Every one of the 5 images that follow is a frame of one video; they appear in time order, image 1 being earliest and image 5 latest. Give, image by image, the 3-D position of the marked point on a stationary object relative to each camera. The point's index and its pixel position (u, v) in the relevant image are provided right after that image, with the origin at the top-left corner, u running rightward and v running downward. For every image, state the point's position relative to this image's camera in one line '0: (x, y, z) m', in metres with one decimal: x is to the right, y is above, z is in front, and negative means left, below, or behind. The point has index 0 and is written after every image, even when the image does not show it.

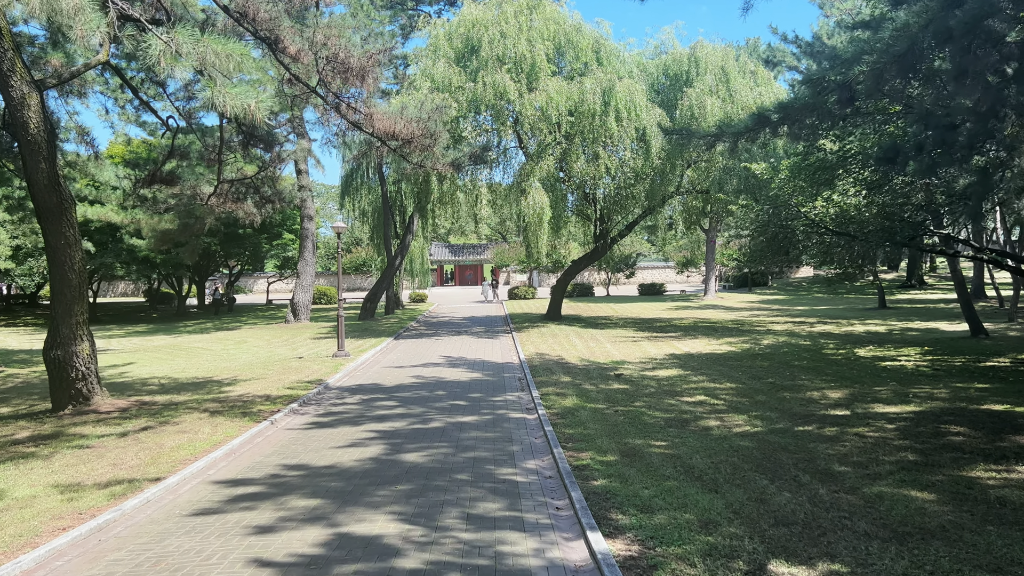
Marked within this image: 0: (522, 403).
0: (+0.1, -1.7, +8.8) m
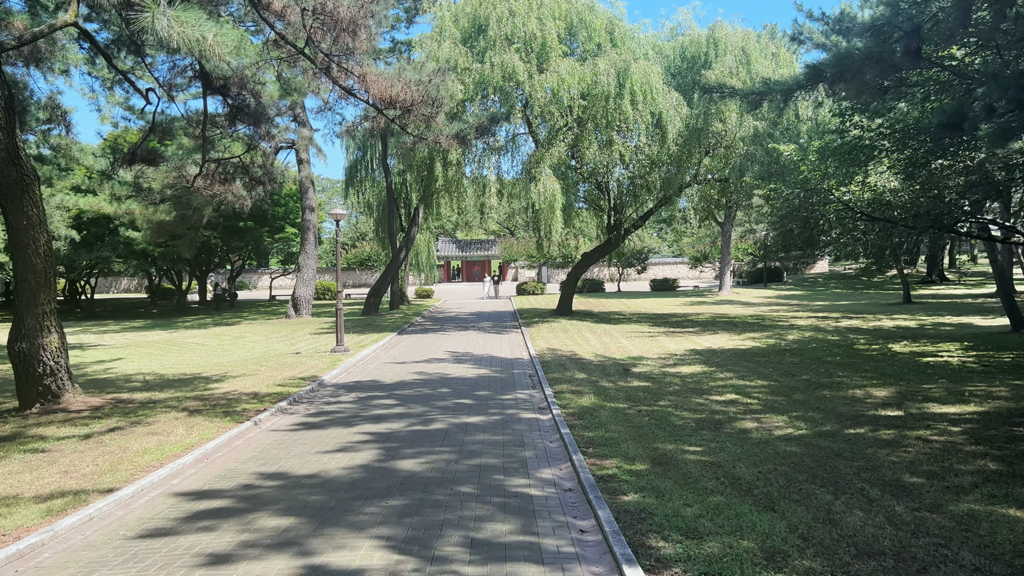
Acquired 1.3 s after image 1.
0: (+0.3, -1.5, +8.0) m
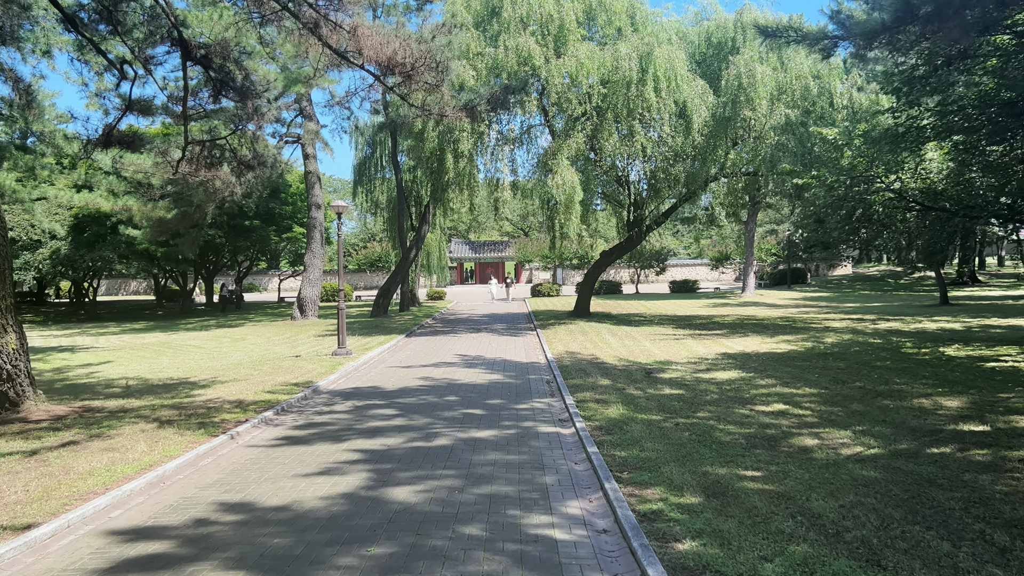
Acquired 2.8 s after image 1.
0: (+0.5, -1.4, +7.0) m
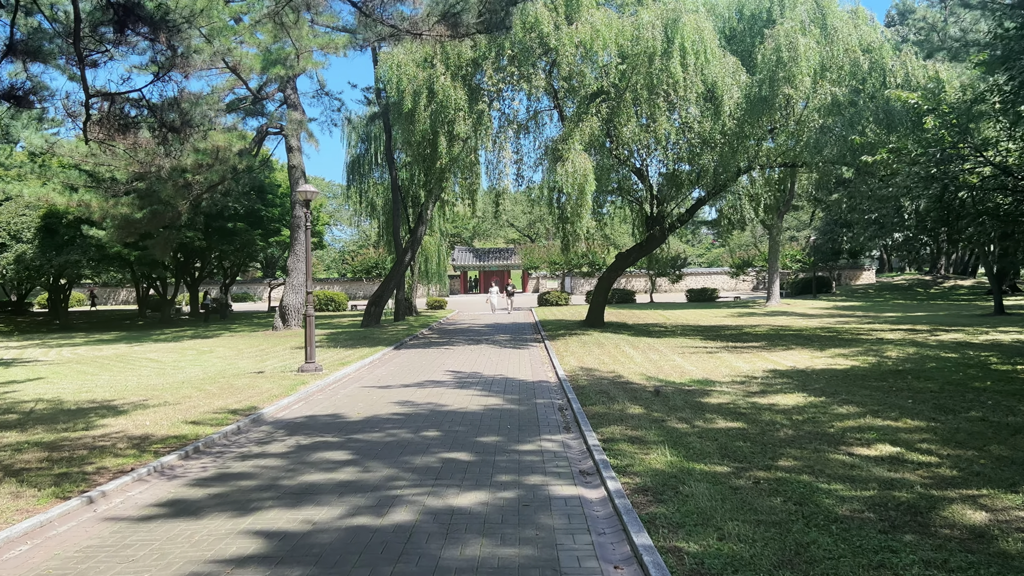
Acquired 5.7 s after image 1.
0: (+0.5, -1.4, +4.9) m
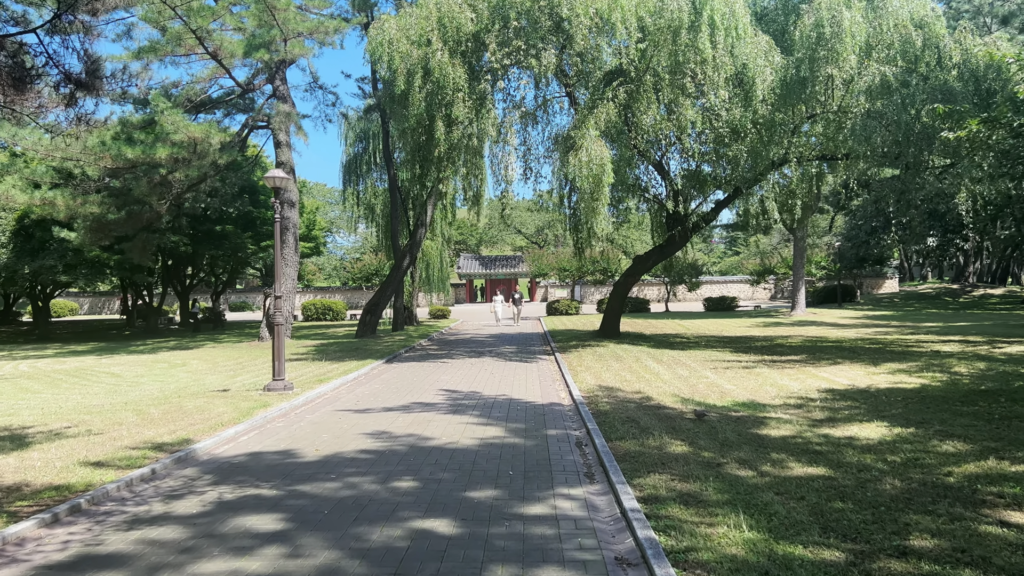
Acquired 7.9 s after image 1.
0: (+0.5, -1.3, +3.3) m
